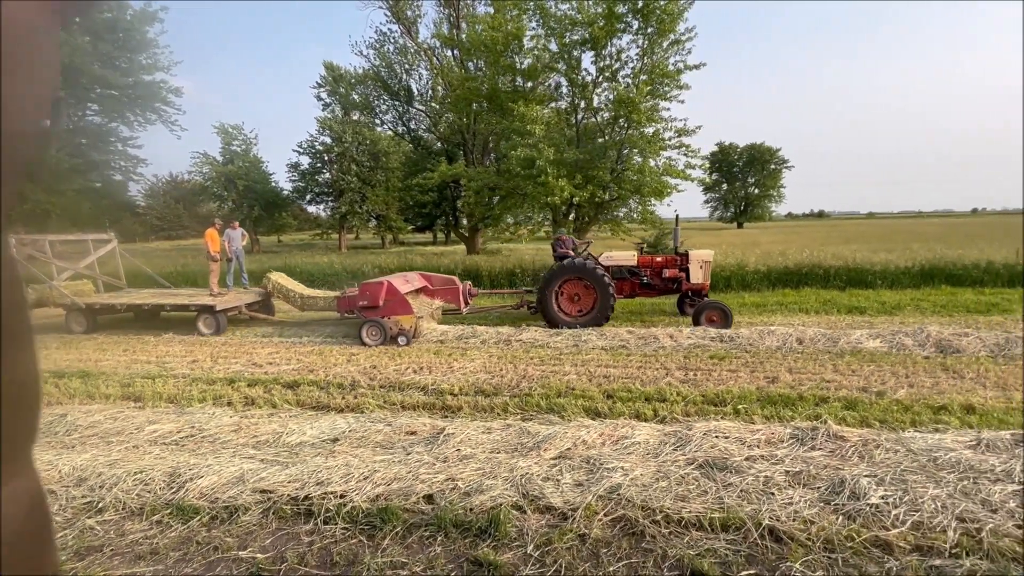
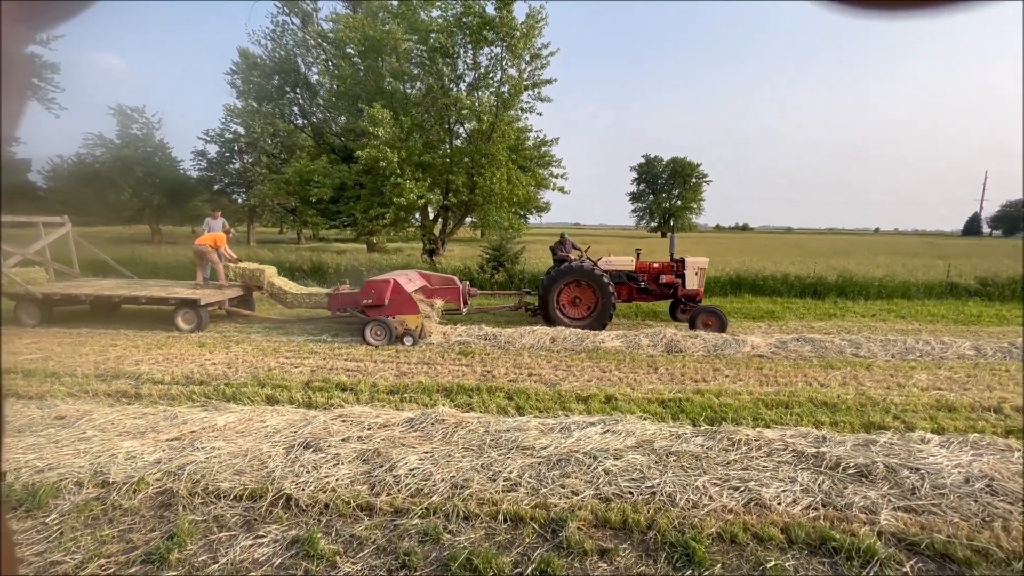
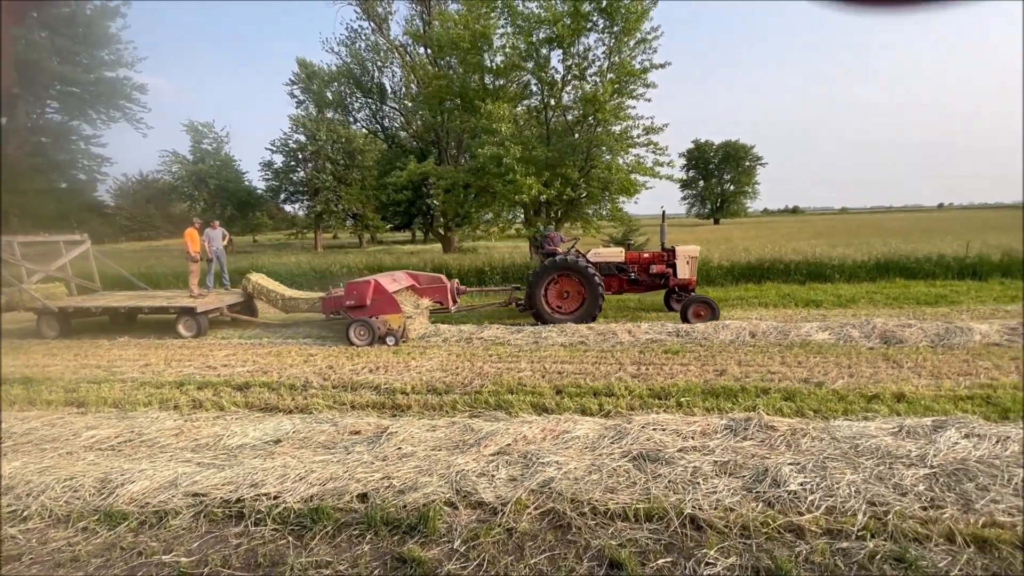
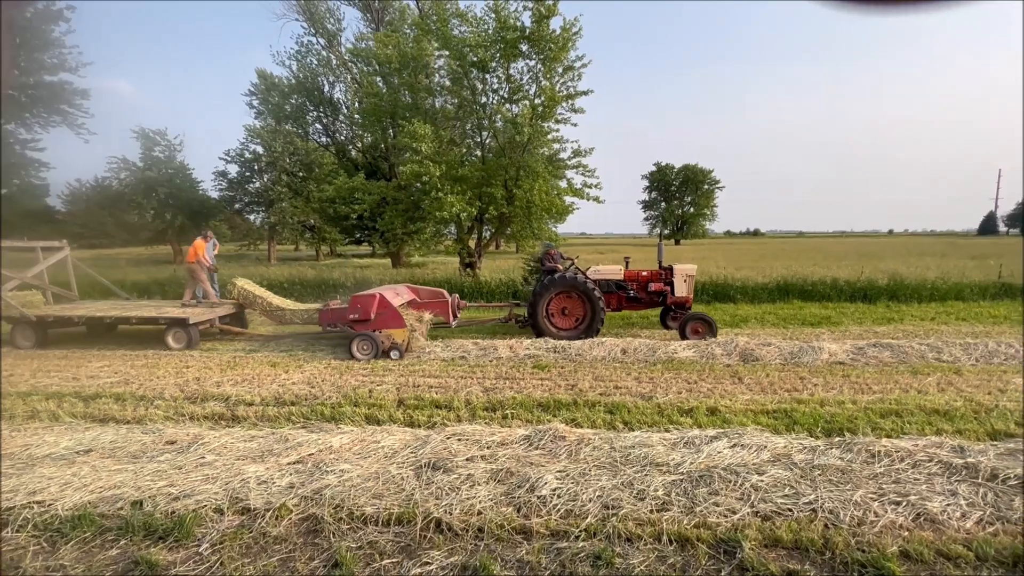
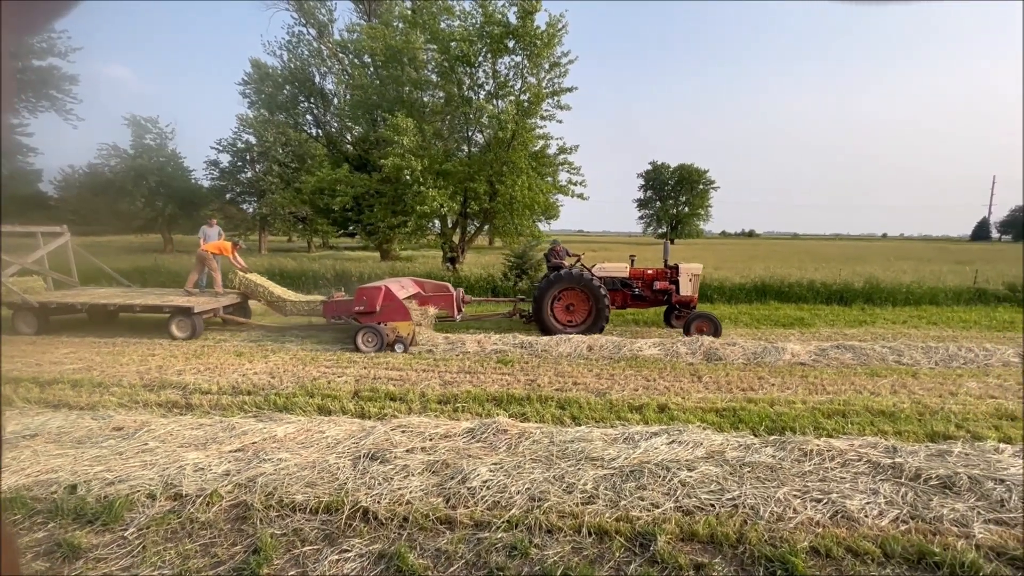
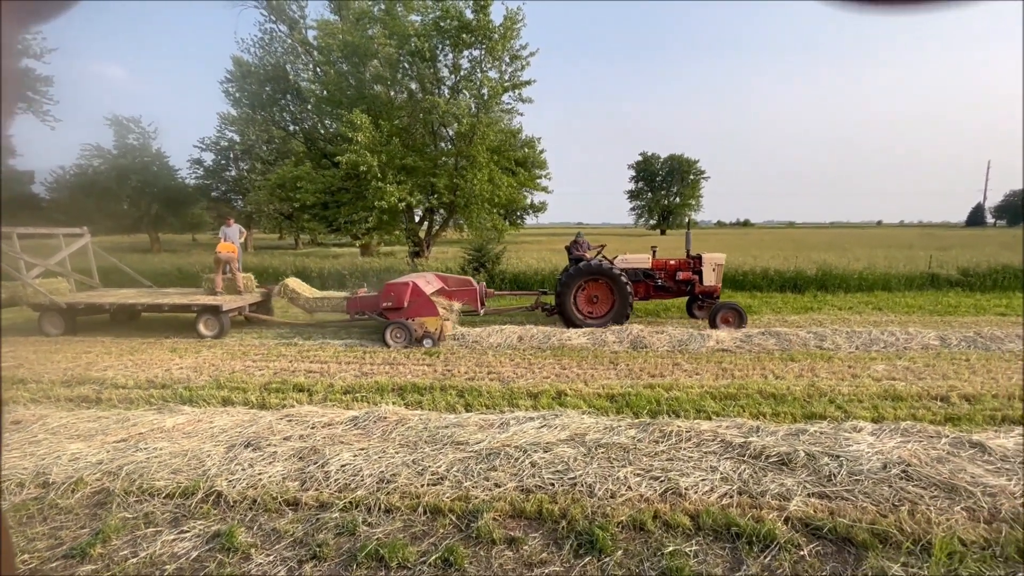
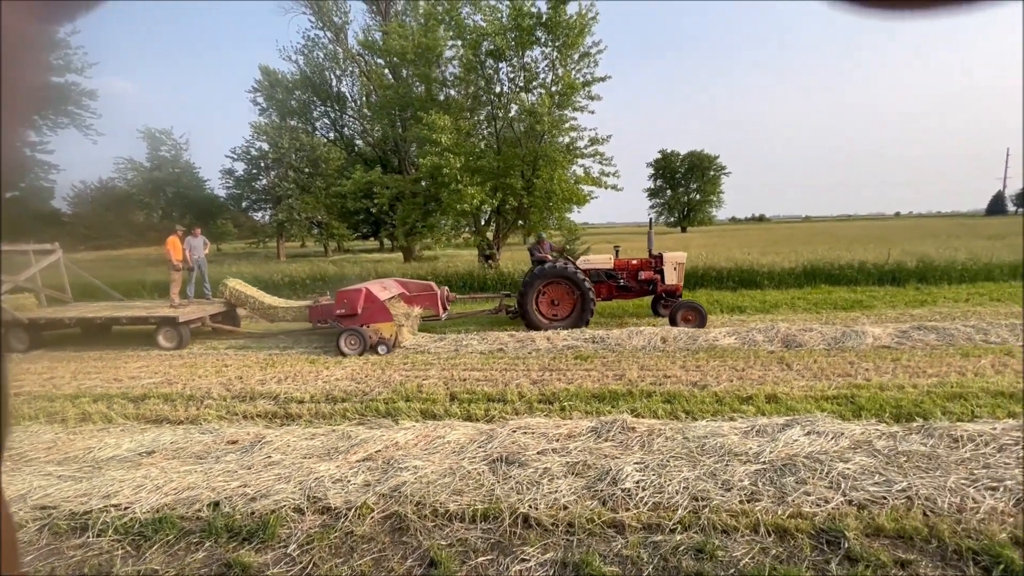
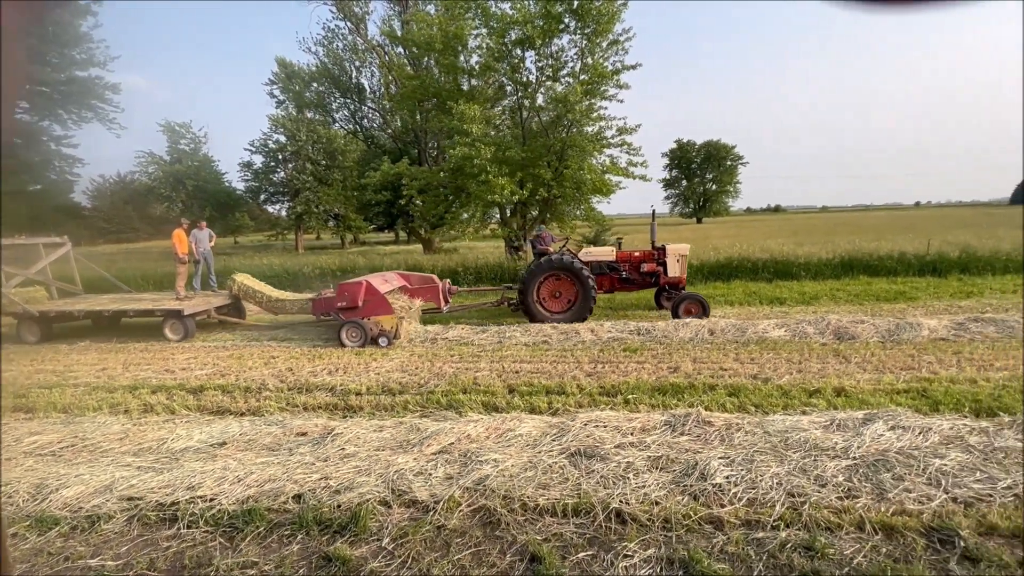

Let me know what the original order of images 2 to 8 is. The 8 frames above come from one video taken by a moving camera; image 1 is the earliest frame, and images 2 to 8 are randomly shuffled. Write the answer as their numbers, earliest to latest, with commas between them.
3, 8, 7, 4, 5, 2, 6
